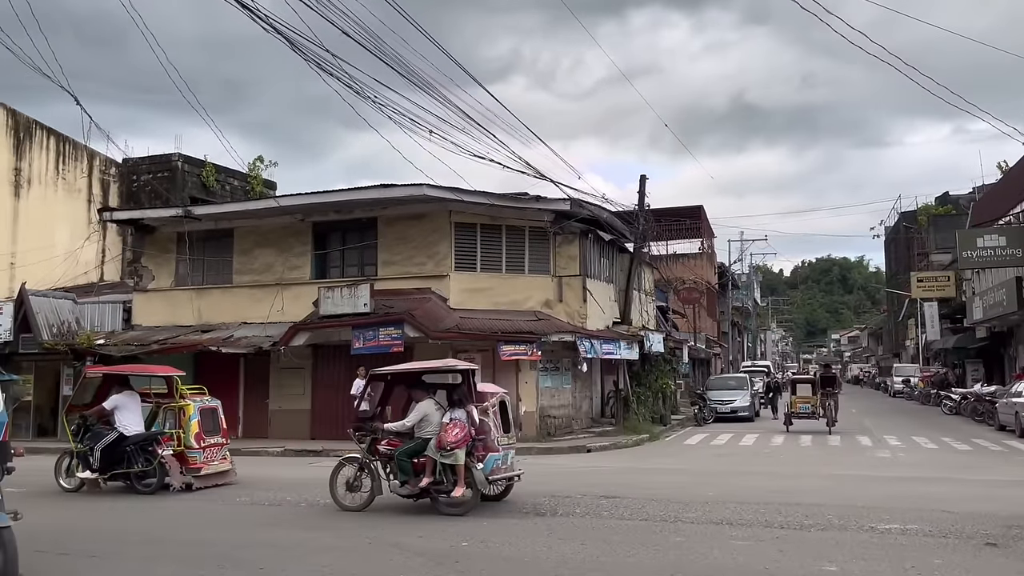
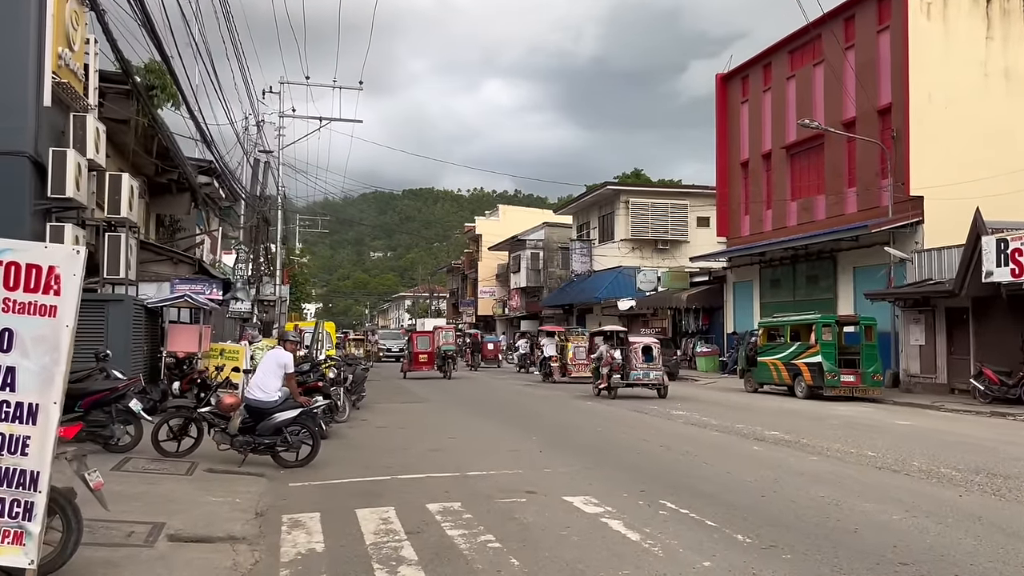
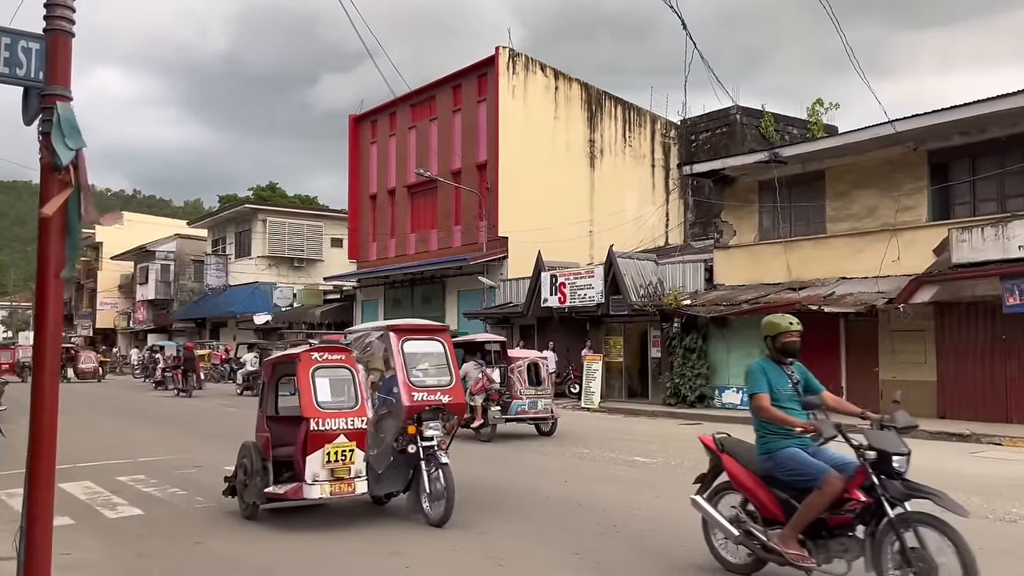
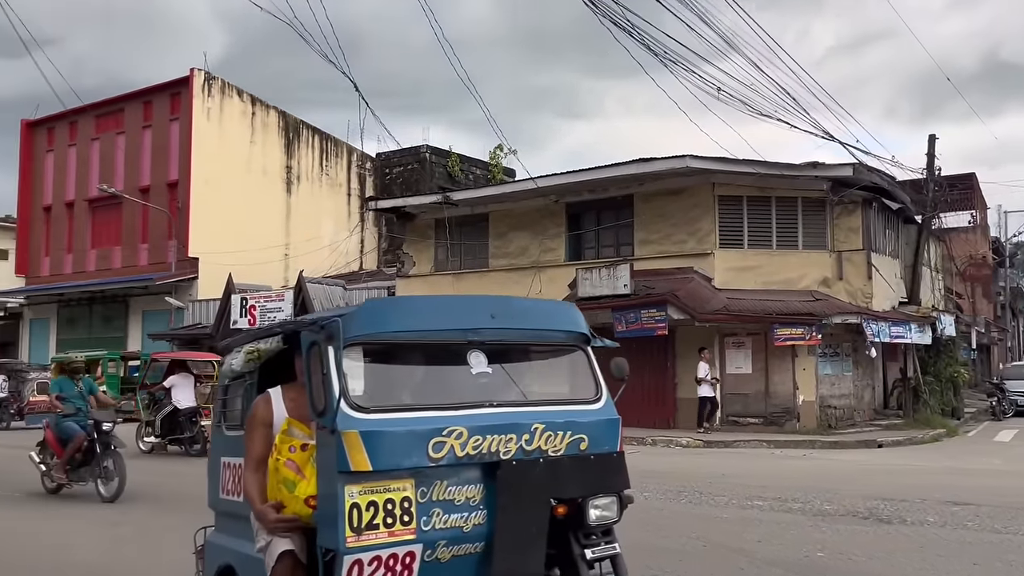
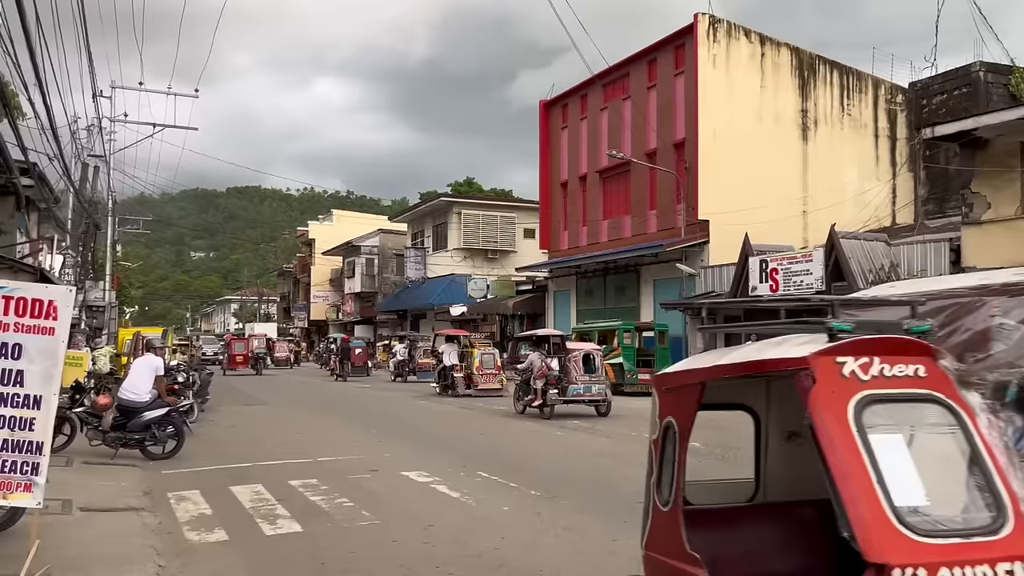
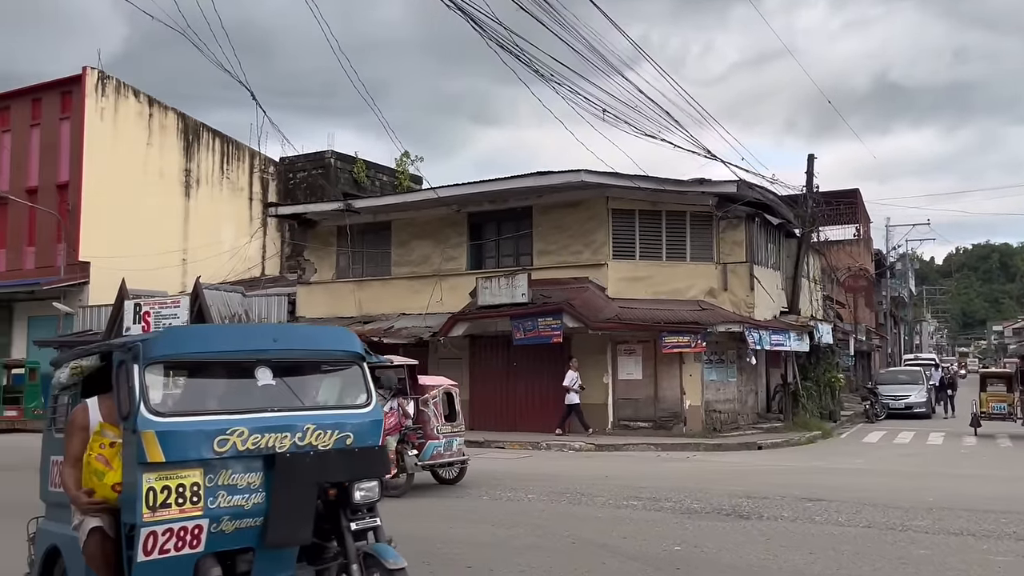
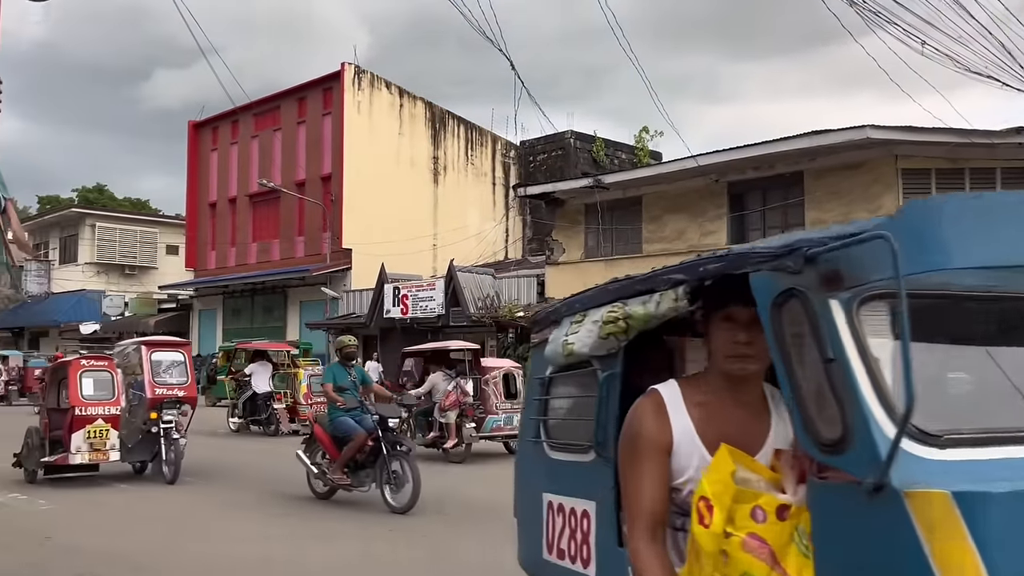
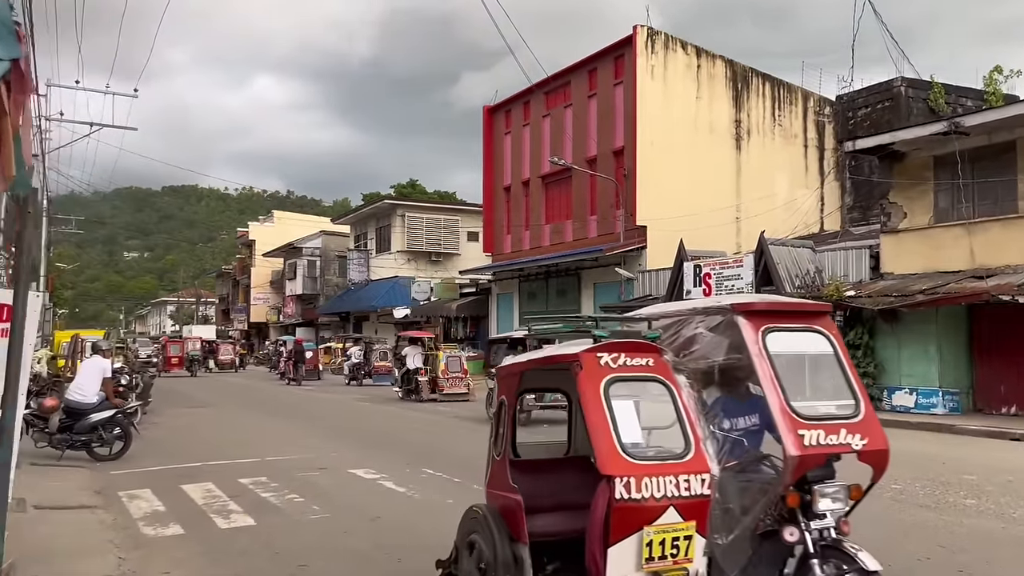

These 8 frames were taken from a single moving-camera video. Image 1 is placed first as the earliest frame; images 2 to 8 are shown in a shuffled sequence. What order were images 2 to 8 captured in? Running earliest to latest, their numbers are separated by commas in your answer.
6, 4, 7, 3, 8, 5, 2
